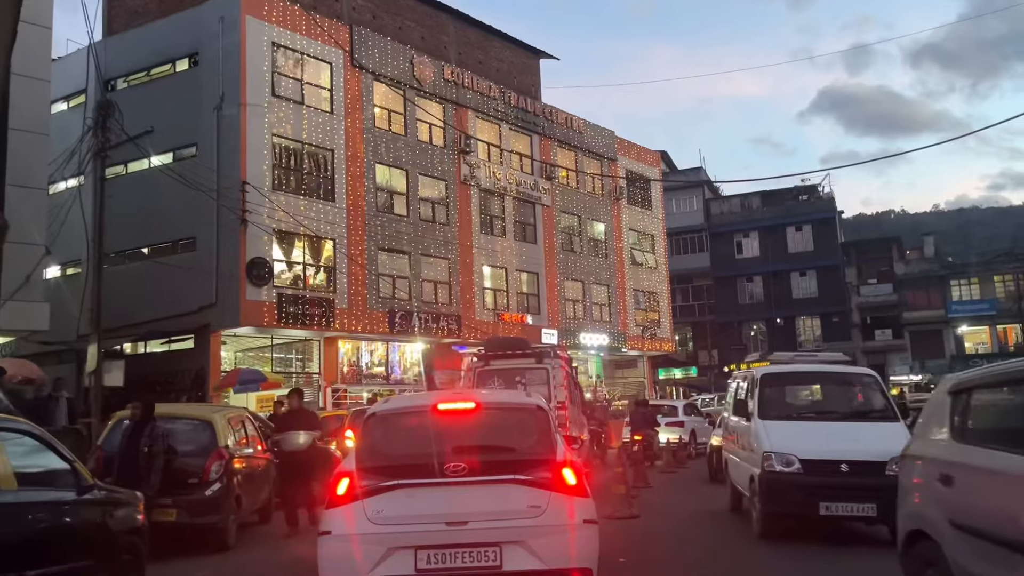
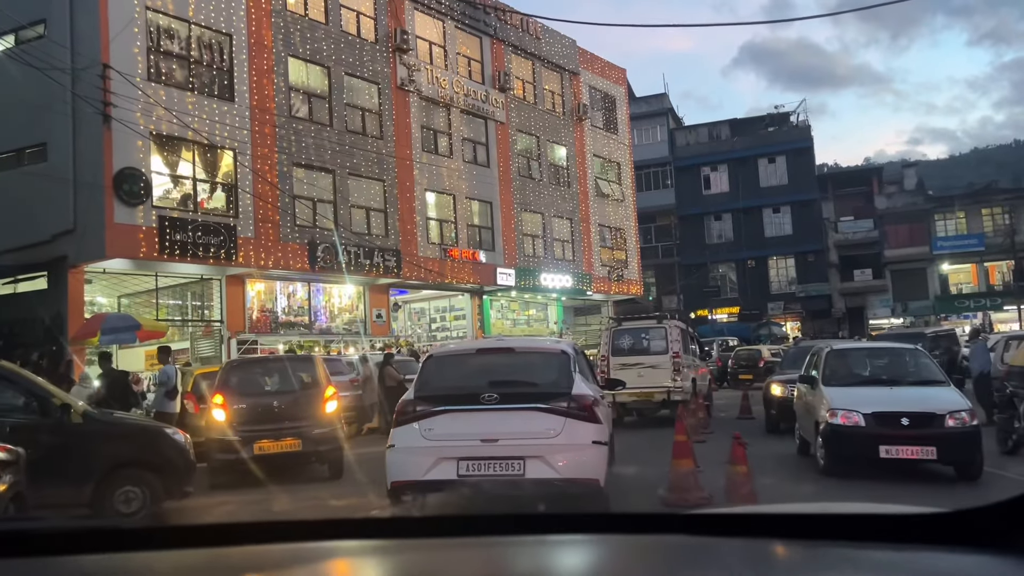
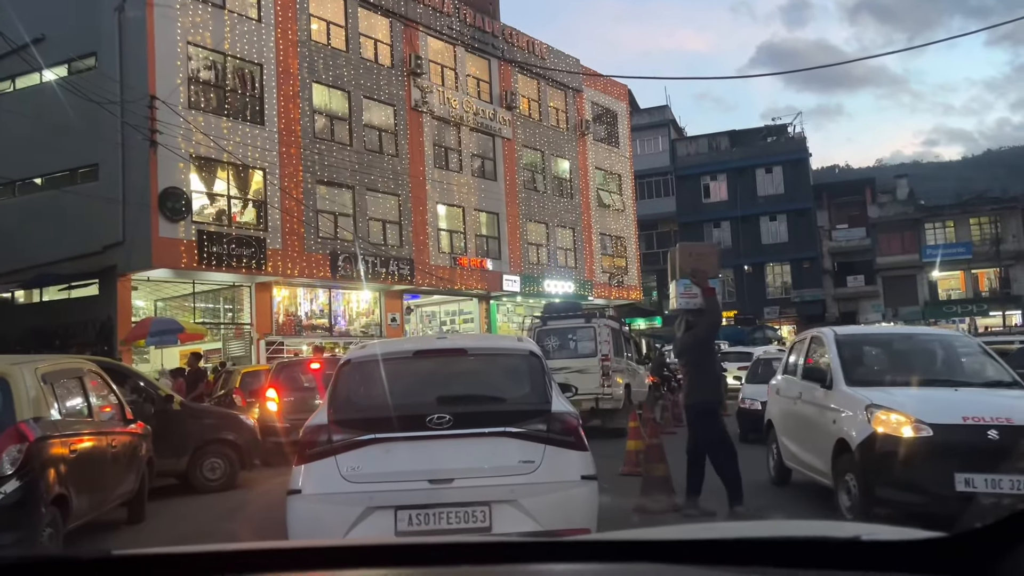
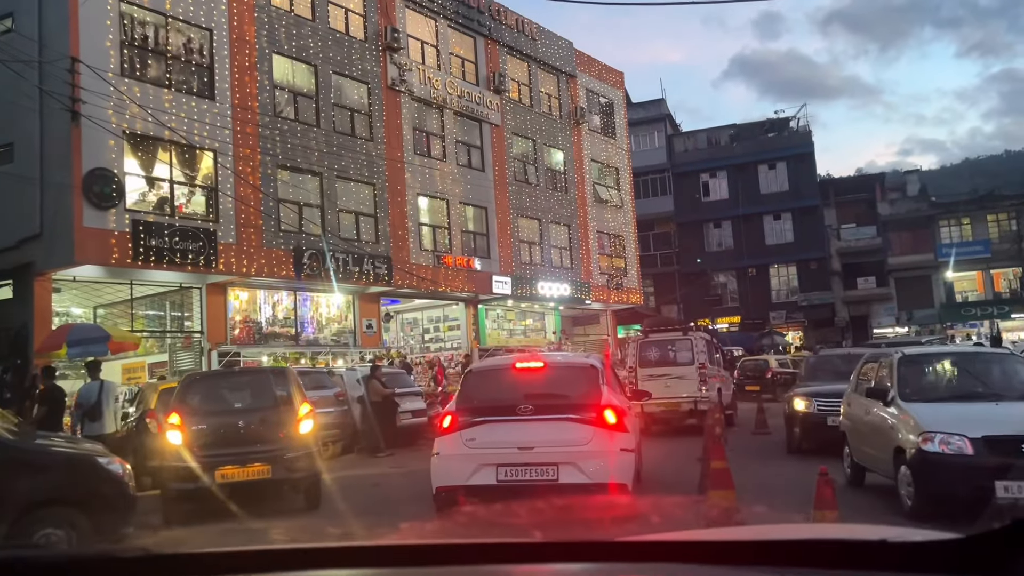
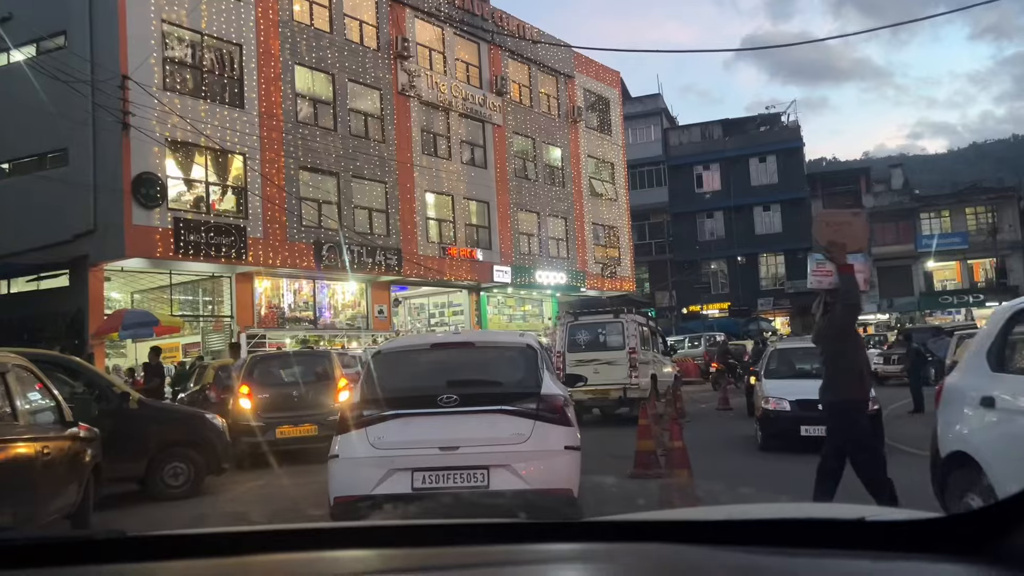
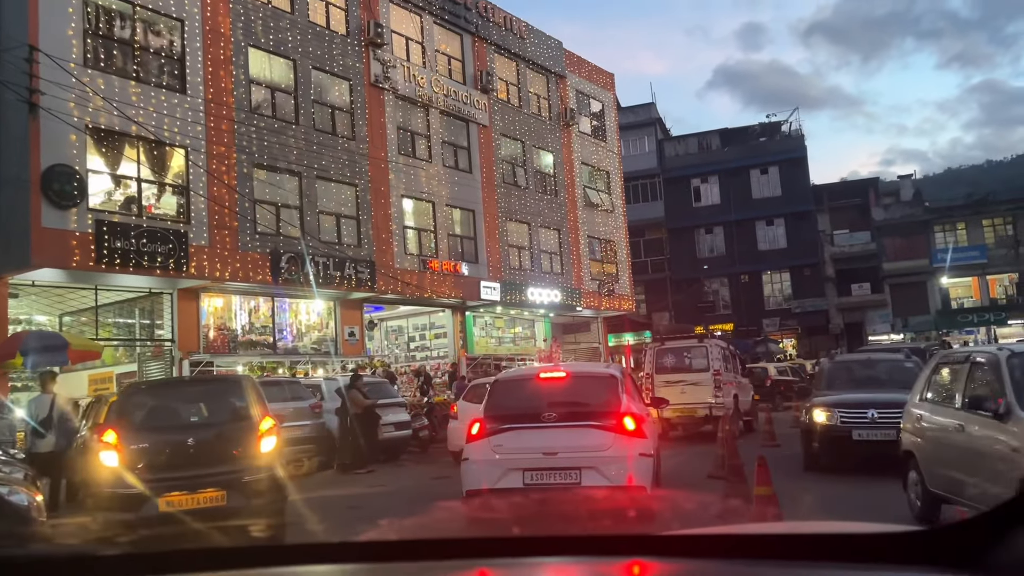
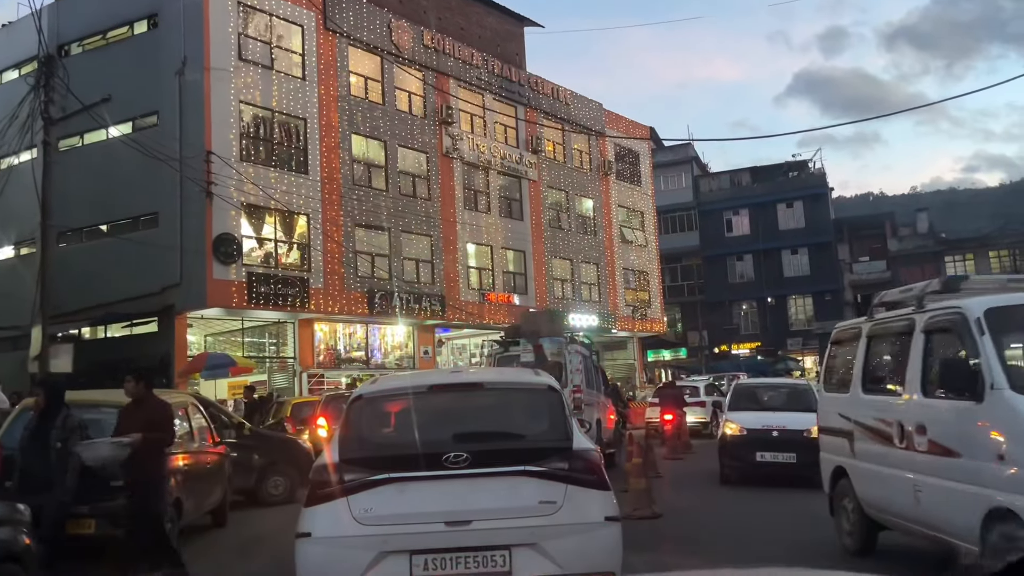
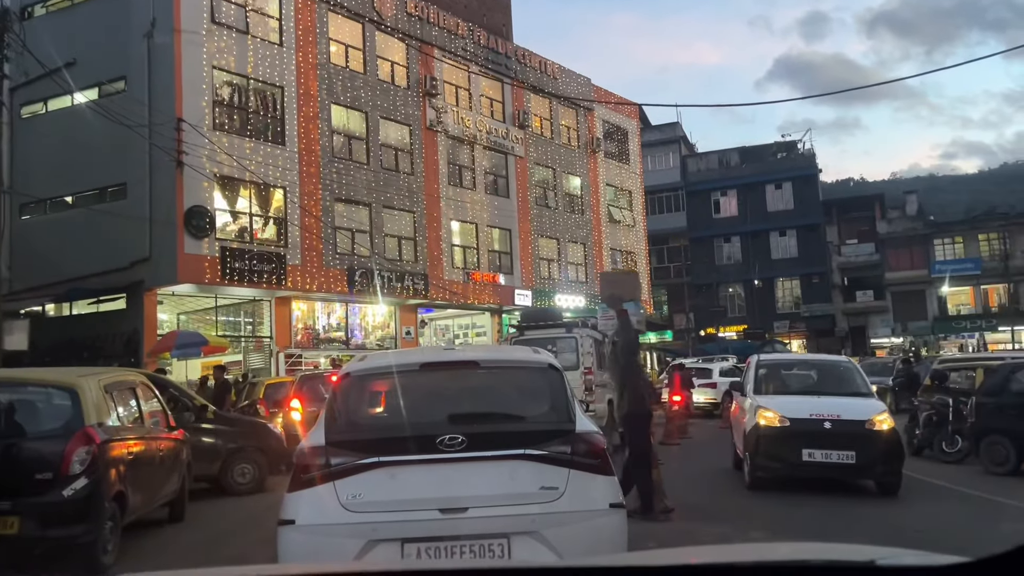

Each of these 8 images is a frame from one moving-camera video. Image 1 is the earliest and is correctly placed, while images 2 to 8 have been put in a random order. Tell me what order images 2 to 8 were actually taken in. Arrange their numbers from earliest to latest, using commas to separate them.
7, 8, 3, 5, 2, 4, 6
